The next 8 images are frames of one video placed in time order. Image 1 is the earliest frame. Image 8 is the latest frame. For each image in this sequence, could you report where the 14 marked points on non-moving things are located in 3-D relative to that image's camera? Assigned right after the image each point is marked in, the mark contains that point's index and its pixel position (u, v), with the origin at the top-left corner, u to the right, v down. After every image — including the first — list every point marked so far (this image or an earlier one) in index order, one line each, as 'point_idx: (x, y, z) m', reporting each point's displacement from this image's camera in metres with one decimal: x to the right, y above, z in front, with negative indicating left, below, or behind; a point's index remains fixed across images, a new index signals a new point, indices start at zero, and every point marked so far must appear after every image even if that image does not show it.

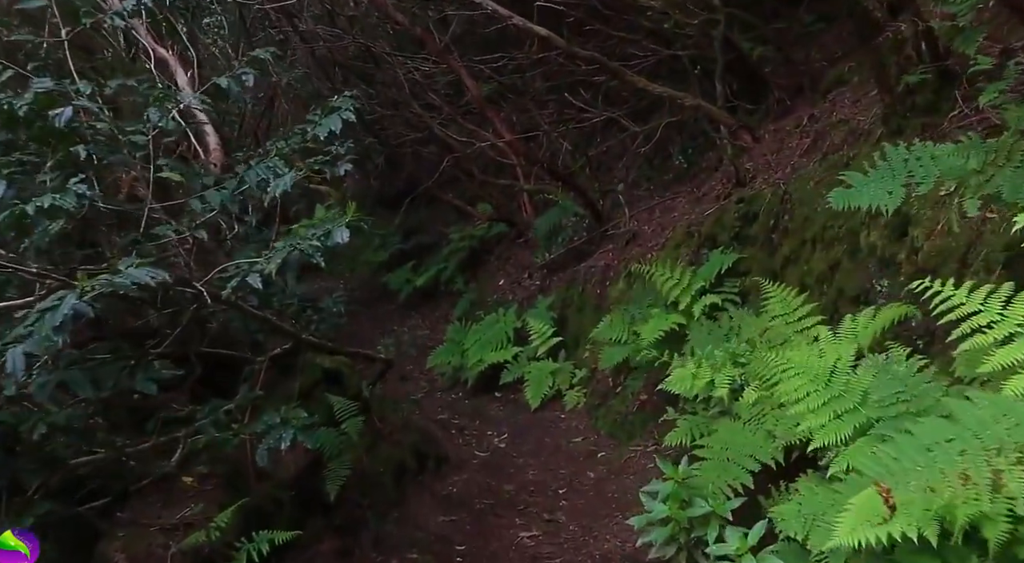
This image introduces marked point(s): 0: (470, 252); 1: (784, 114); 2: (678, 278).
0: (-0.6, +0.5, +14.6) m
1: (+2.6, +1.6, +8.7) m
2: (+1.3, 0.0, +7.0) m
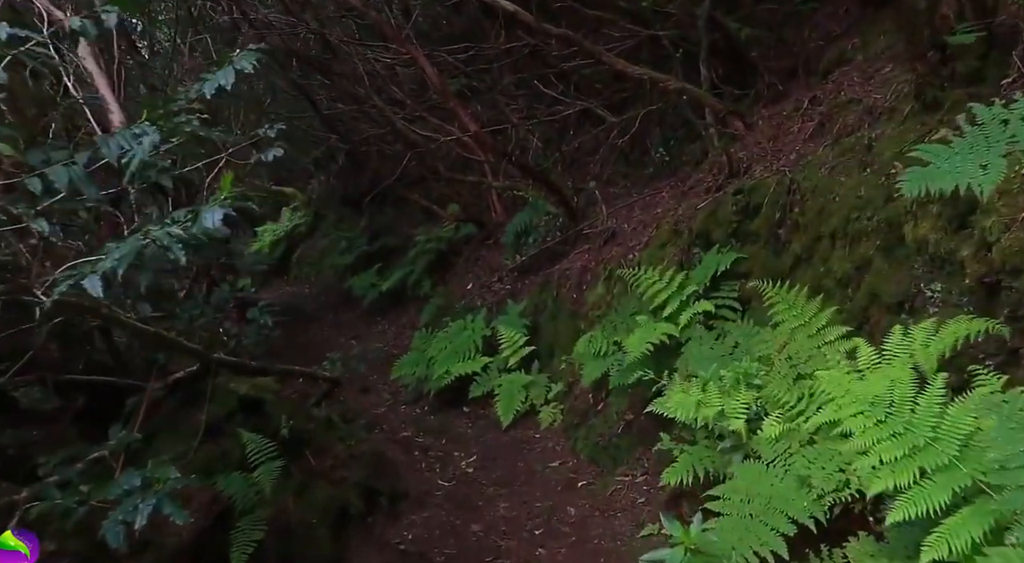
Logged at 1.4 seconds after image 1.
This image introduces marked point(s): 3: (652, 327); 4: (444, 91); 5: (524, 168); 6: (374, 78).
0: (-1.1, +0.4, +13.6) m
1: (+2.3, +1.5, +7.9) m
2: (+1.1, 0.0, +6.1) m
3: (+0.9, -0.3, +5.9) m
4: (-0.8, +2.3, +11.0) m
5: (+0.1, +1.3, +10.1) m
6: (-1.9, +2.8, +12.9) m
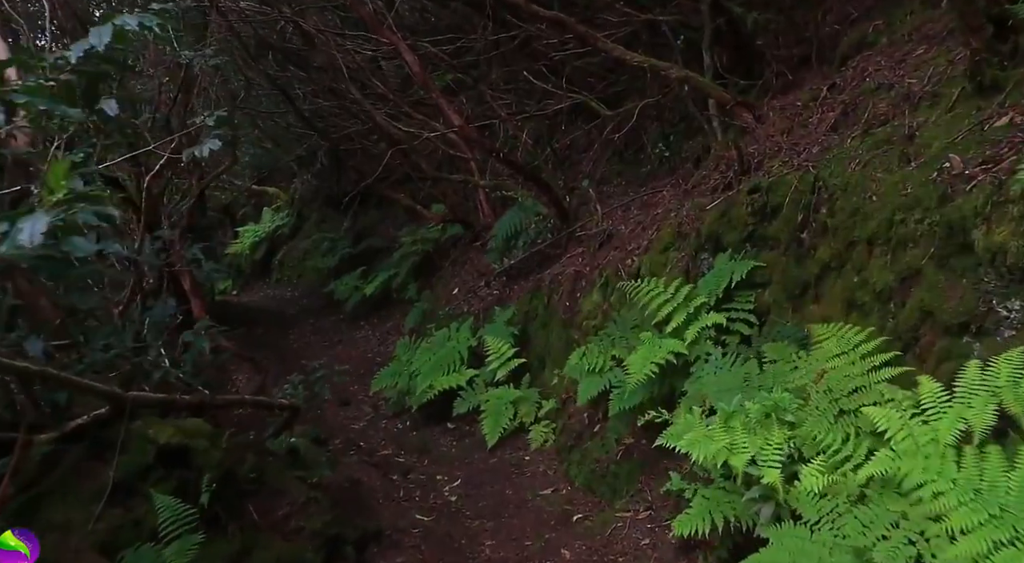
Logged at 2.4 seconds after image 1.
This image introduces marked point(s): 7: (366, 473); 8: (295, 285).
0: (-1.2, +0.3, +13.0) m
1: (+2.2, +1.5, +7.2) m
2: (+1.0, -0.1, +5.5) m
3: (+0.8, -0.4, +5.3) m
4: (-1.0, +2.3, +10.3) m
5: (0.0, +1.2, +9.5) m
6: (-2.1, +2.8, +12.2) m
7: (-1.2, -1.6, +7.6) m
8: (-3.7, 0.0, +16.2) m
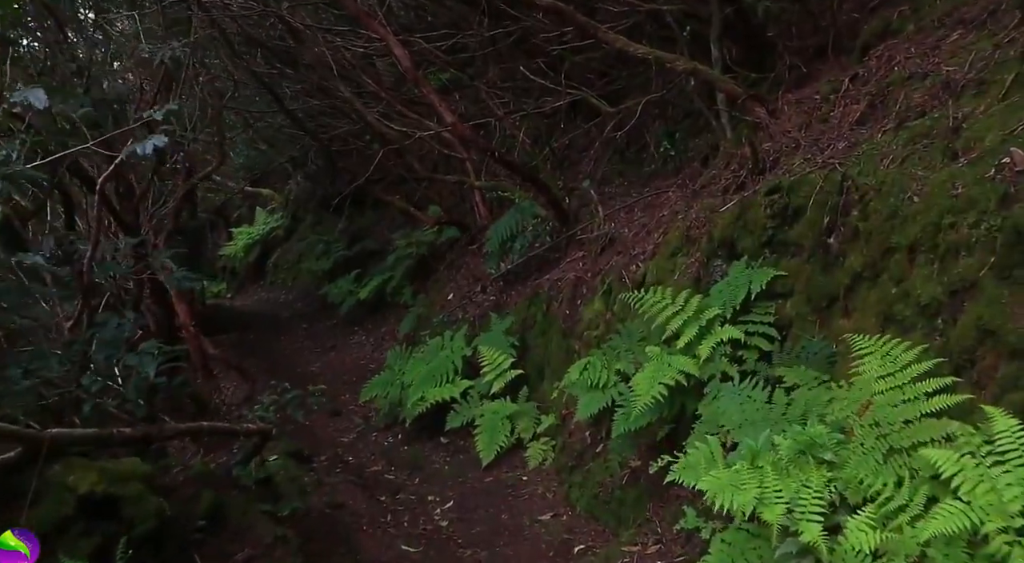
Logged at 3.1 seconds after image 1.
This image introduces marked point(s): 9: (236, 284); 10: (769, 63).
0: (-1.3, +0.3, +12.5) m
1: (+2.1, +1.4, +6.7) m
2: (+0.9, -0.1, +5.0) m
3: (+0.8, -0.4, +4.8) m
4: (-1.0, +2.2, +9.8) m
5: (0.0, +1.1, +9.0) m
6: (-2.1, +2.7, +11.7) m
7: (-1.2, -1.6, +7.1) m
8: (-3.7, -0.1, +15.7) m
9: (-5.2, 0.0, +17.7) m
10: (+2.0, +1.7, +7.3) m
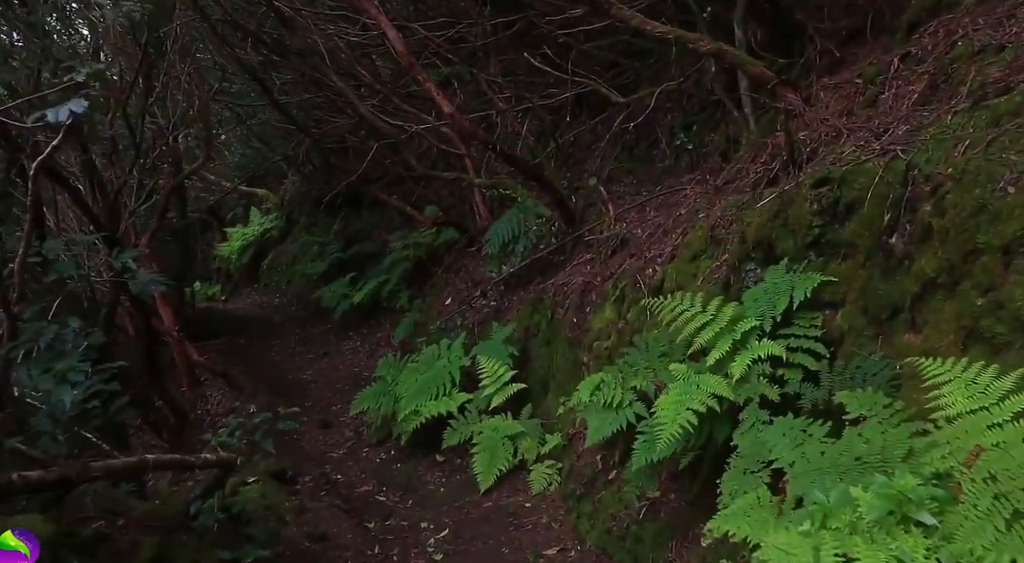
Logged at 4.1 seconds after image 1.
0: (-1.3, +0.2, +11.8) m
1: (+2.2, +1.4, +6.1) m
2: (+1.0, -0.2, +4.3) m
3: (+0.8, -0.5, +4.1) m
4: (-1.0, +2.2, +9.2) m
5: (0.0, +1.1, +8.3) m
6: (-2.1, +2.7, +11.0) m
7: (-1.2, -1.7, +6.4) m
8: (-3.7, -0.2, +15.1) m
9: (-5.2, -0.1, +17.1) m
10: (+2.0, +1.7, +6.6) m
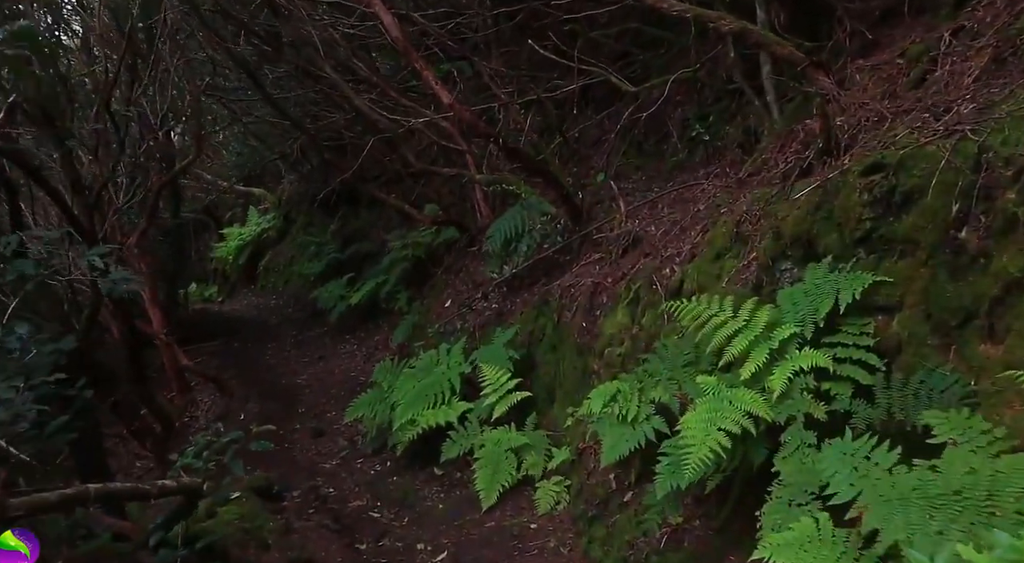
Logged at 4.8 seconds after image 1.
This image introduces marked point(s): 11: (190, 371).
0: (-1.2, +0.2, +11.3) m
1: (+2.2, +1.4, +5.6) m
2: (+1.0, -0.2, +3.8) m
3: (+0.8, -0.5, +3.6) m
4: (-1.0, +2.1, +8.7) m
5: (0.0, +1.1, +7.8) m
6: (-2.1, +2.6, +10.5) m
7: (-1.2, -1.7, +5.9) m
8: (-3.7, -0.2, +14.6) m
9: (-5.1, -0.1, +16.6) m
10: (+2.1, +1.7, +6.1) m
11: (-3.6, -1.0, +10.4) m
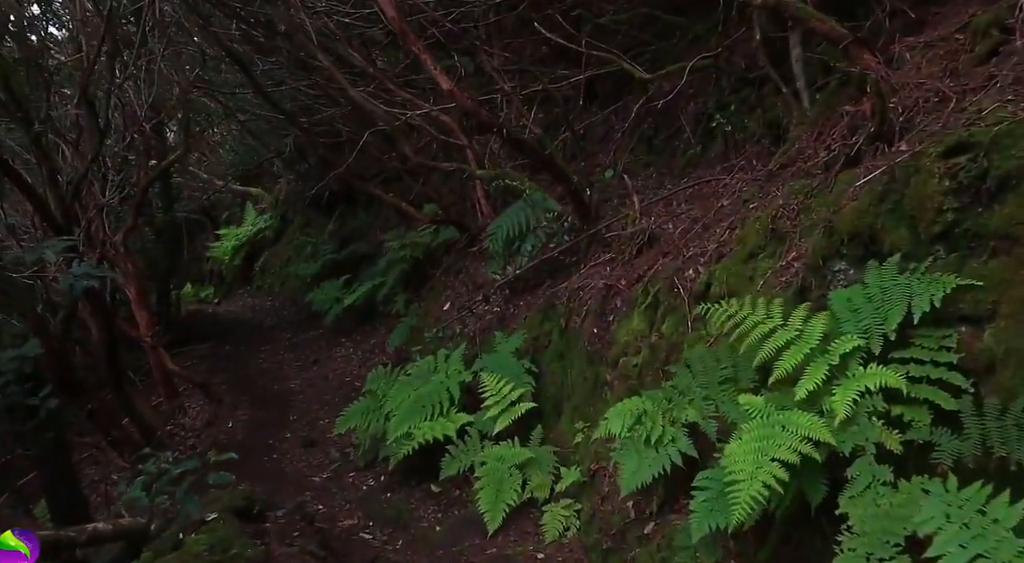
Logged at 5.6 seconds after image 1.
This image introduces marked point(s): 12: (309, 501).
0: (-1.2, +0.2, +10.7) m
1: (+2.2, +1.4, +5.0) m
2: (+1.0, -0.2, +3.3) m
3: (+0.9, -0.5, +3.0) m
4: (-0.9, +2.1, +8.1) m
5: (0.0, +1.1, +7.3) m
6: (-2.0, +2.6, +10.0) m
7: (-1.2, -1.7, +5.3) m
8: (-3.7, -0.2, +14.0) m
9: (-5.1, -0.1, +16.0) m
10: (+2.1, +1.6, +5.5) m
11: (-3.6, -1.0, +9.8) m
12: (-1.5, -1.6, +6.9) m
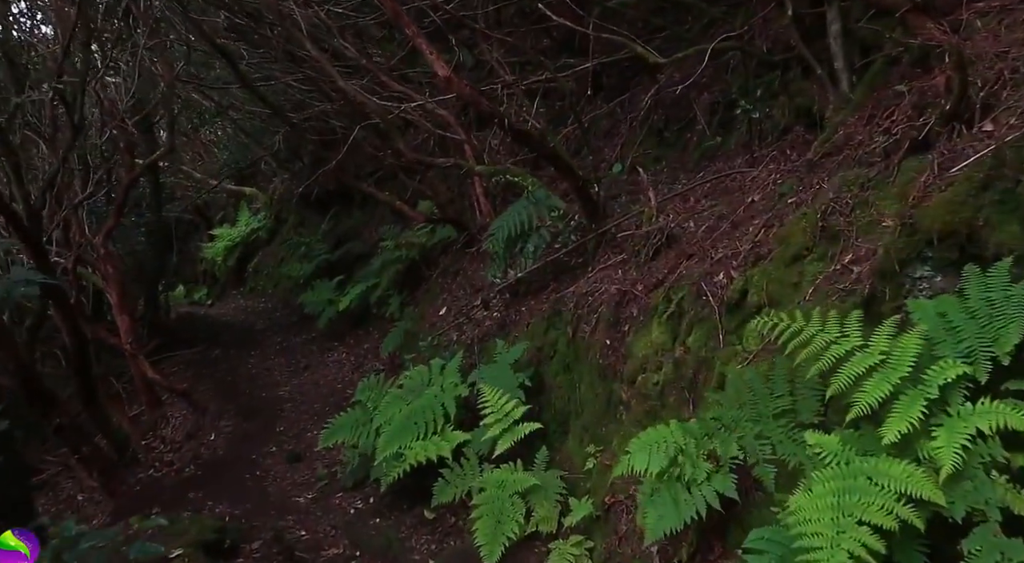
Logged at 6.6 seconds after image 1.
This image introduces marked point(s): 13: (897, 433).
0: (-1.2, +0.2, +10.1) m
1: (+2.2, +1.3, +4.4) m
2: (+1.0, -0.2, +2.6) m
3: (+0.9, -0.5, +2.4) m
4: (-0.9, +2.1, +7.4) m
5: (+0.1, +1.0, +6.6) m
6: (-2.0, +2.6, +9.3) m
7: (-1.2, -1.7, +4.7) m
8: (-3.7, -0.2, +13.3) m
9: (-5.1, -0.2, +15.3) m
10: (+2.1, +1.6, +4.9) m
11: (-3.6, -1.0, +9.1) m
12: (-1.5, -1.7, +6.2) m
13: (+1.0, -0.4, +2.4) m
